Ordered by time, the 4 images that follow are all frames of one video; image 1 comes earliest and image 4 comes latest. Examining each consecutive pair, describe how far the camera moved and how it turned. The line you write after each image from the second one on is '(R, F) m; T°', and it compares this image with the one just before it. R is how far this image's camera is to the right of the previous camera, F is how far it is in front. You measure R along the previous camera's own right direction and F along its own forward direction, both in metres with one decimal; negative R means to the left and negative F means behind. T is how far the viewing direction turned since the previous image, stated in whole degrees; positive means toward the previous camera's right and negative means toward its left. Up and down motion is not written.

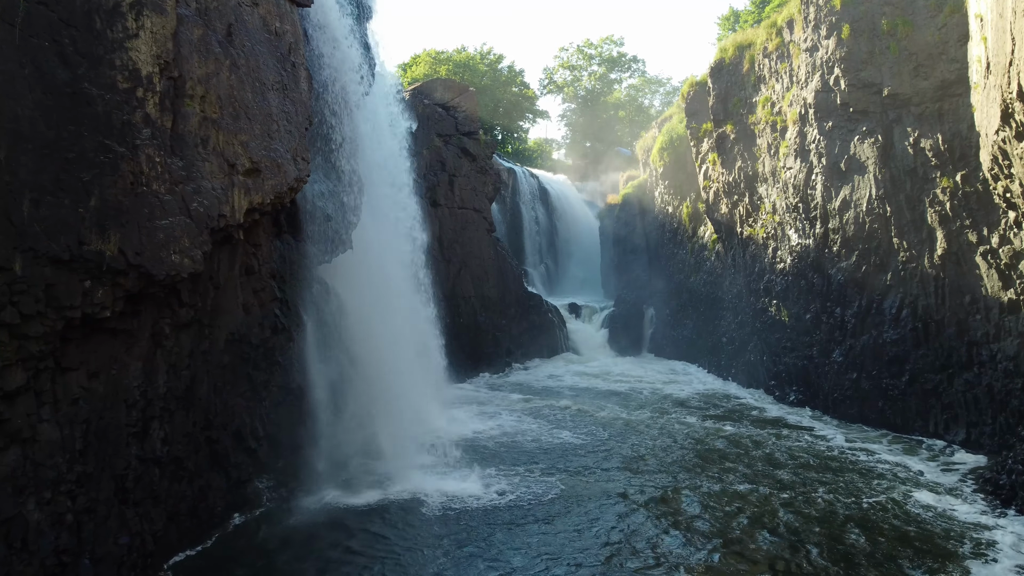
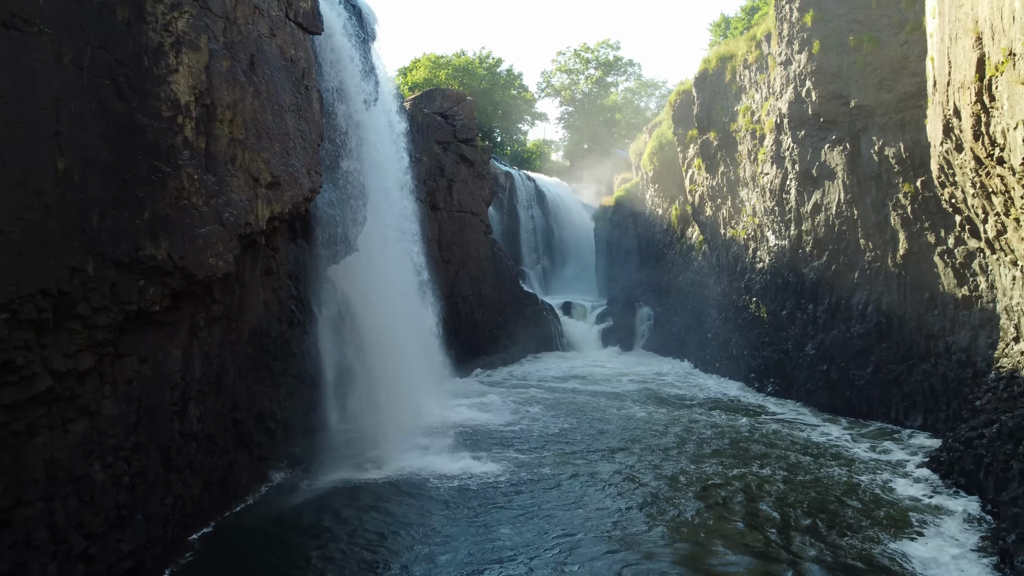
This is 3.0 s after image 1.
(+0.2, -1.0) m; 0°
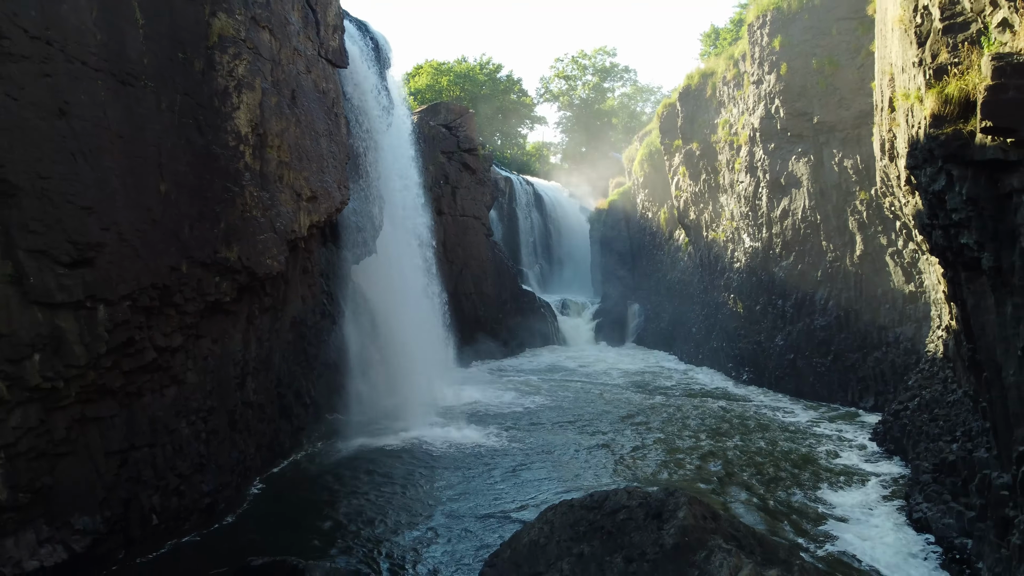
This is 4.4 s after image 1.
(0.0, -1.7) m; 0°
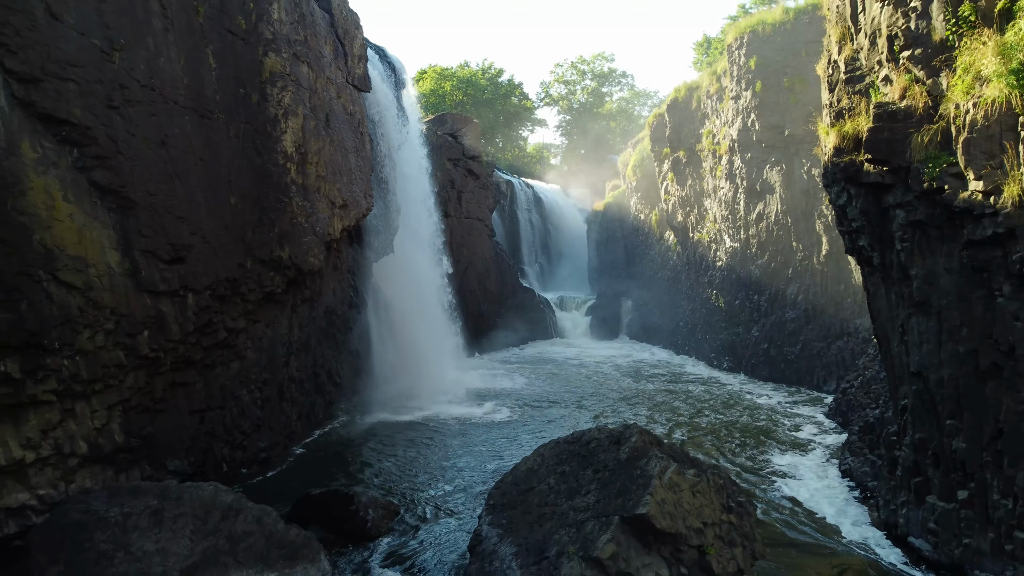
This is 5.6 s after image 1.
(0.0, -1.8) m; 0°
